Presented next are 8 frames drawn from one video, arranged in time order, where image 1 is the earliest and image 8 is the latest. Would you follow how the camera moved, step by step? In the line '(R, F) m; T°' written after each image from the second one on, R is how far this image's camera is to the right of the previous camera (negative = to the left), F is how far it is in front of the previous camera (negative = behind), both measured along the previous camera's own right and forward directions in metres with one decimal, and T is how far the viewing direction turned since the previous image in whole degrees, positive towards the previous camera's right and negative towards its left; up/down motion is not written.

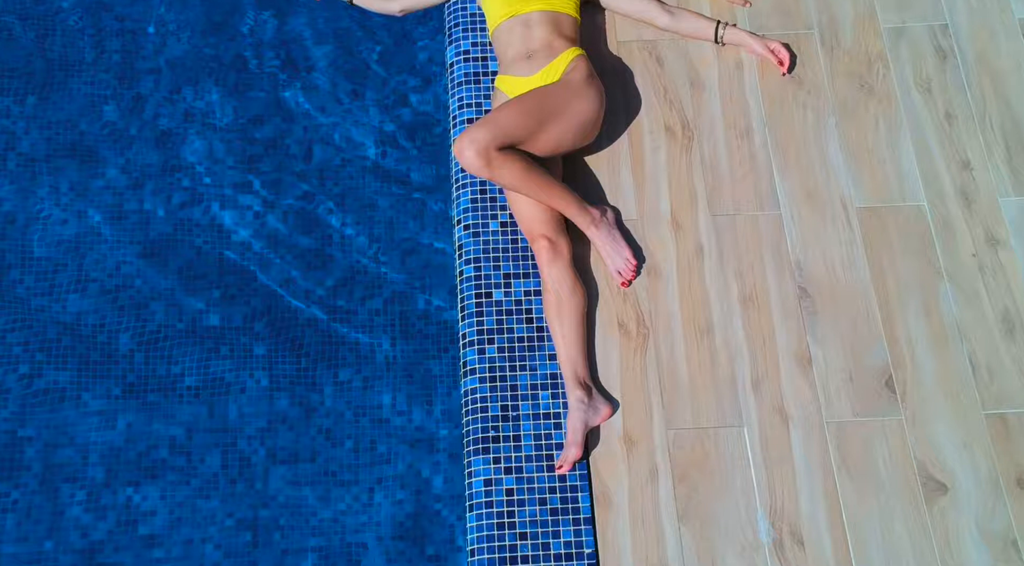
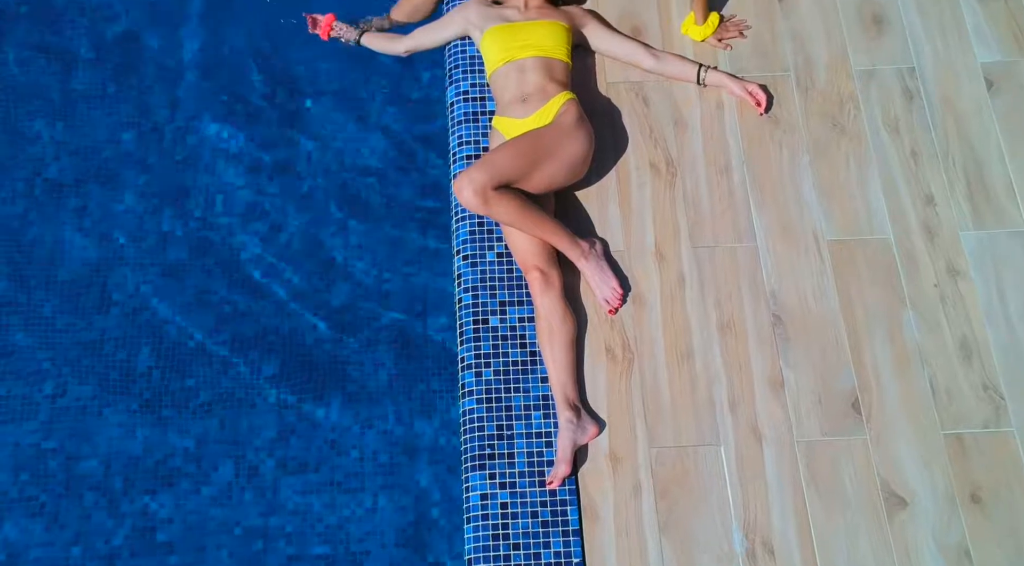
(0.0, -0.3) m; 0°
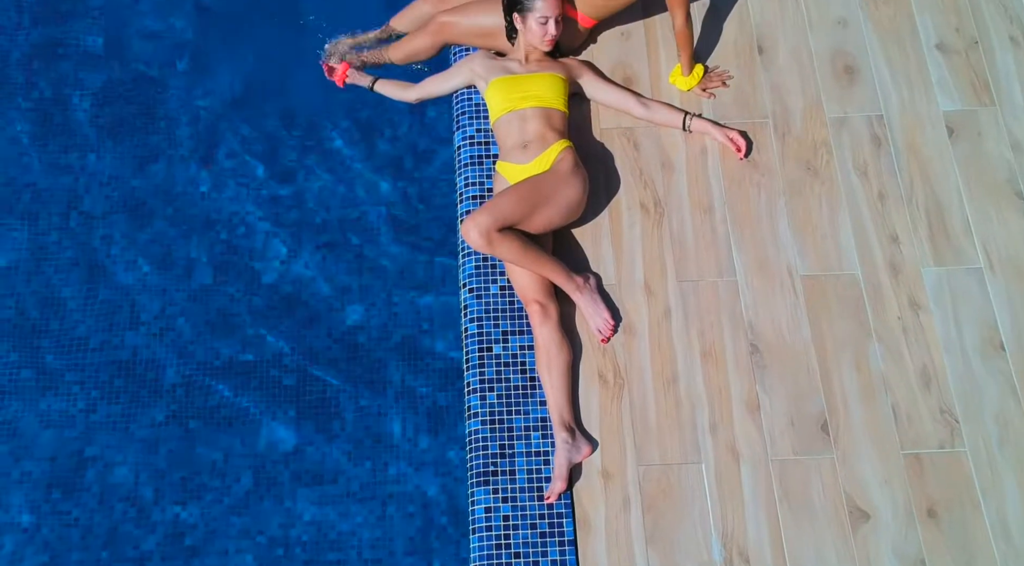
(0.0, -0.4) m; 0°
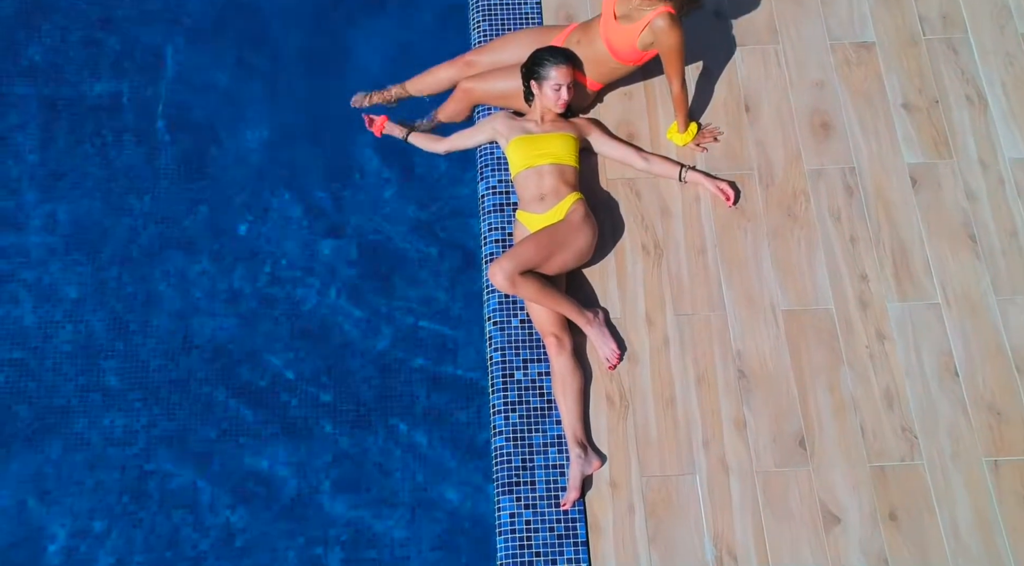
(-0.1, -0.6) m; 0°
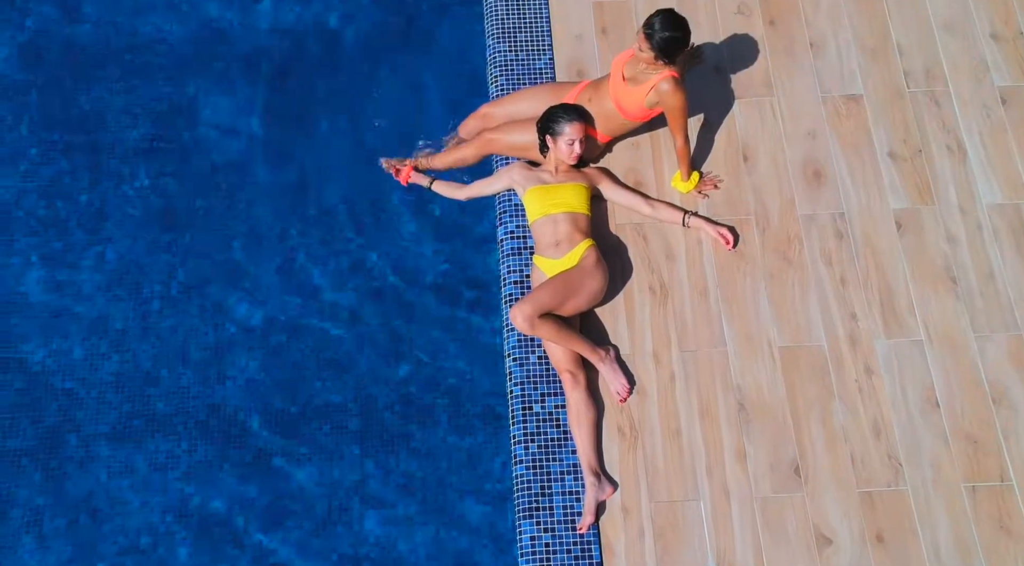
(-0.1, -0.4) m; 0°
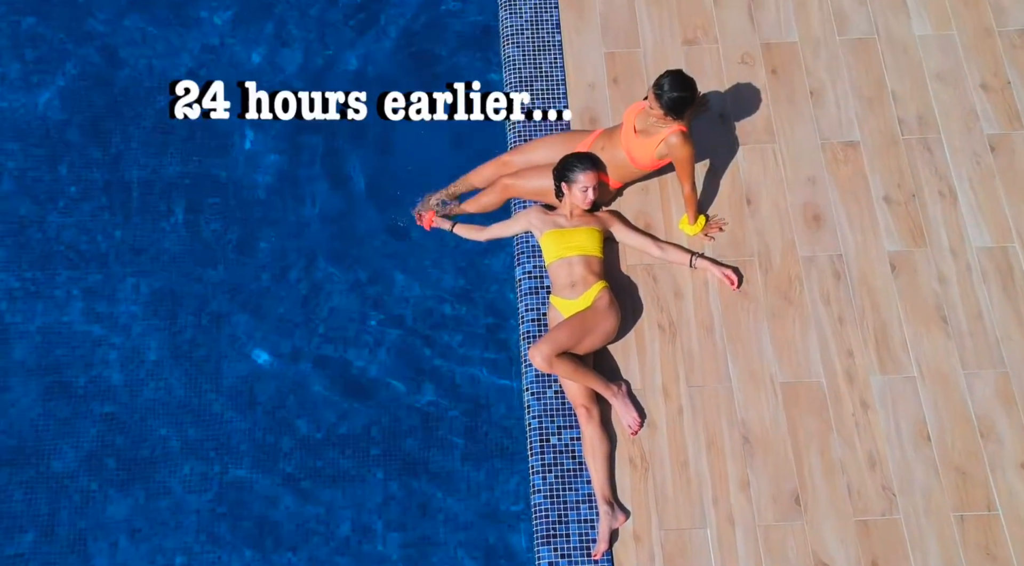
(-0.1, -0.3) m; 0°
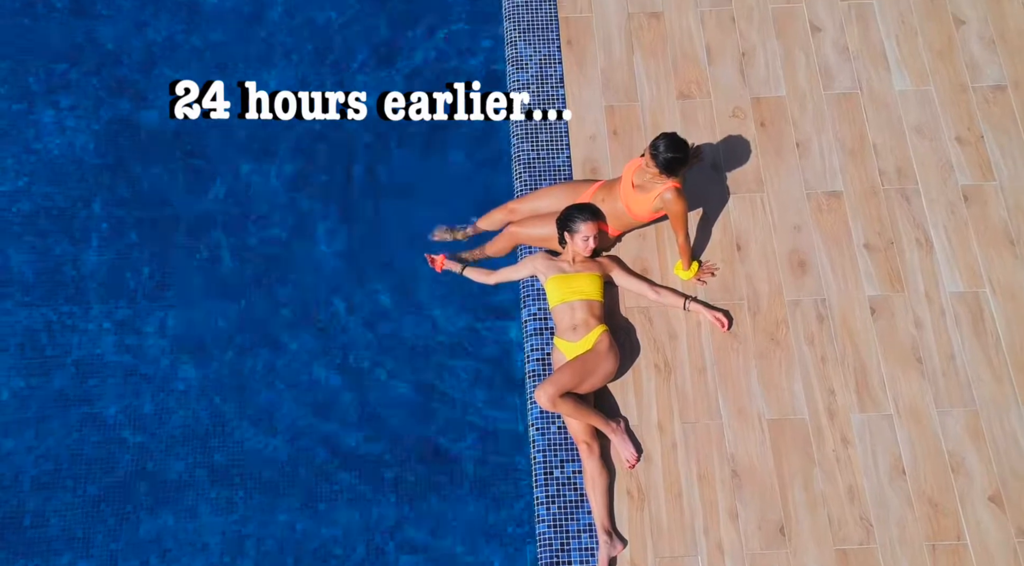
(0.0, -0.4) m; 0°
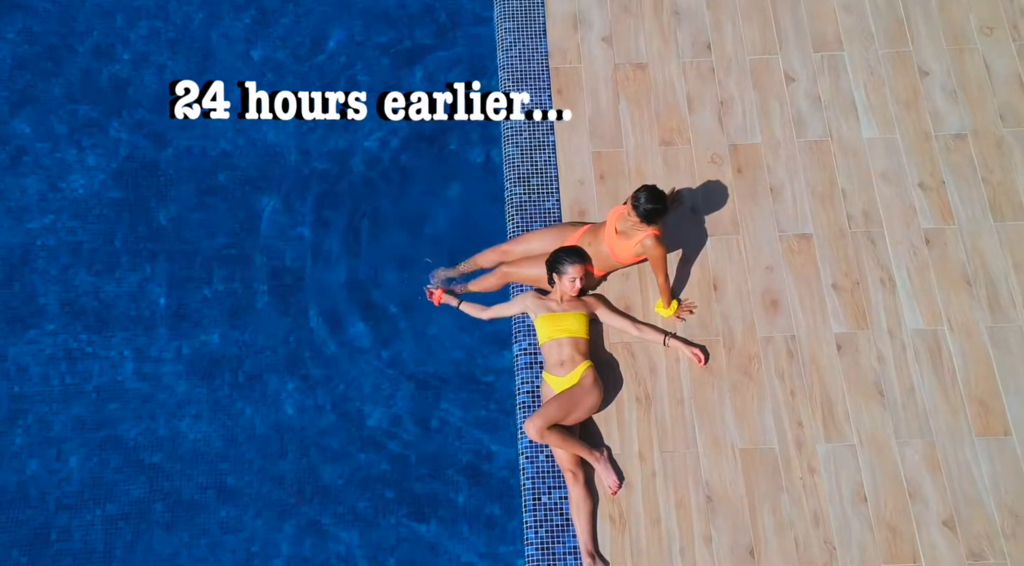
(0.0, -0.5) m; 0°
